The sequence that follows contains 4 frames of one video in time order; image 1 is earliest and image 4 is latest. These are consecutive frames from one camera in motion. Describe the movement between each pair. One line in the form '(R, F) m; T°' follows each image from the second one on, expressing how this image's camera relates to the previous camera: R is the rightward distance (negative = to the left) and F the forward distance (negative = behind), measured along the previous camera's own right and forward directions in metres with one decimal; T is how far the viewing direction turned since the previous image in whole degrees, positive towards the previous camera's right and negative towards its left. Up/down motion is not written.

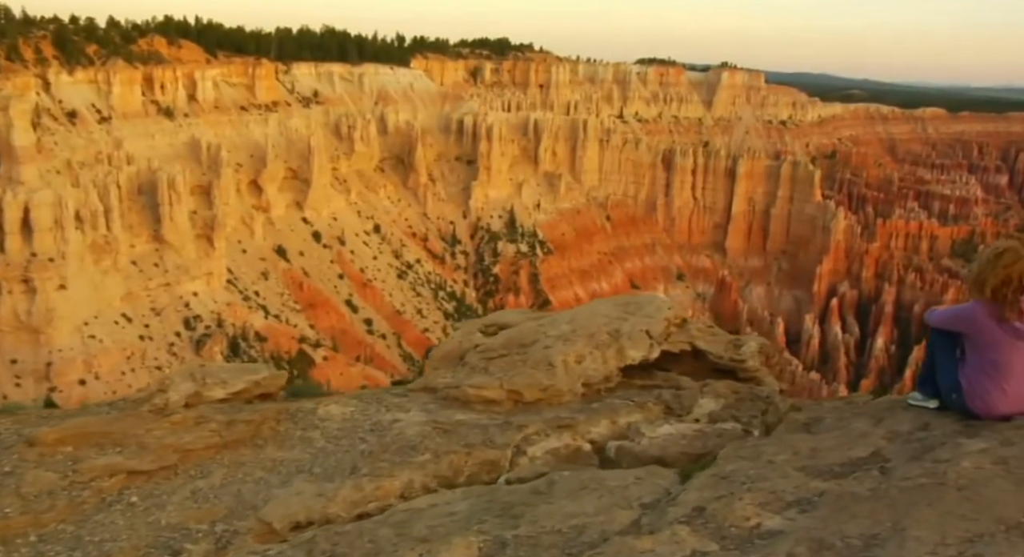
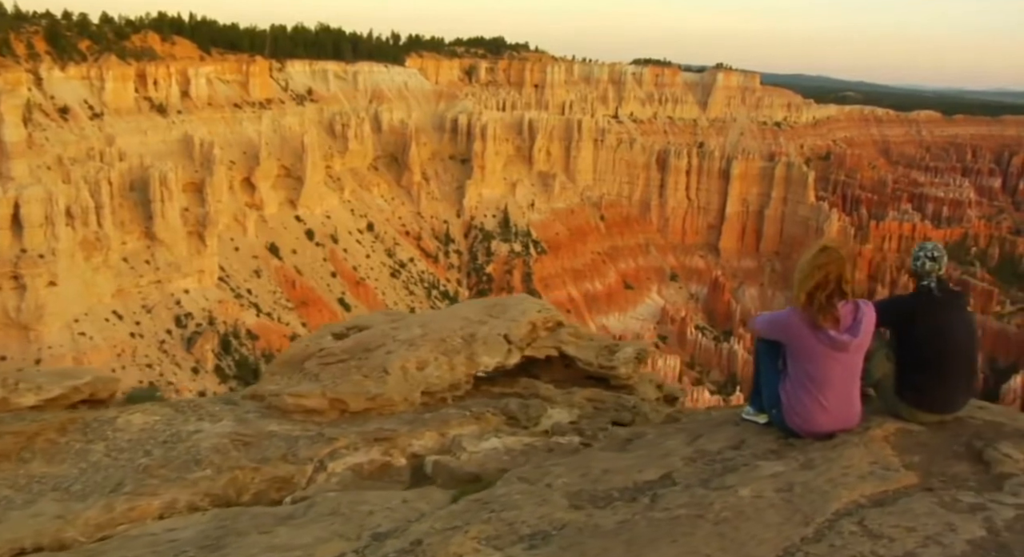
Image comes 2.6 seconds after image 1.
(+1.5, +0.5) m; 0°
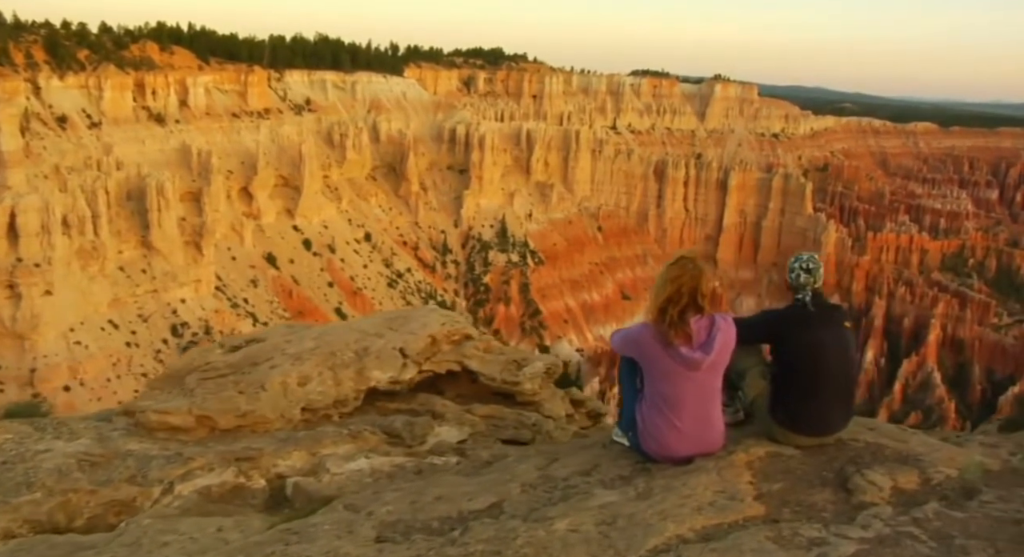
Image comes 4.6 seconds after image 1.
(+1.0, +0.3) m; 0°
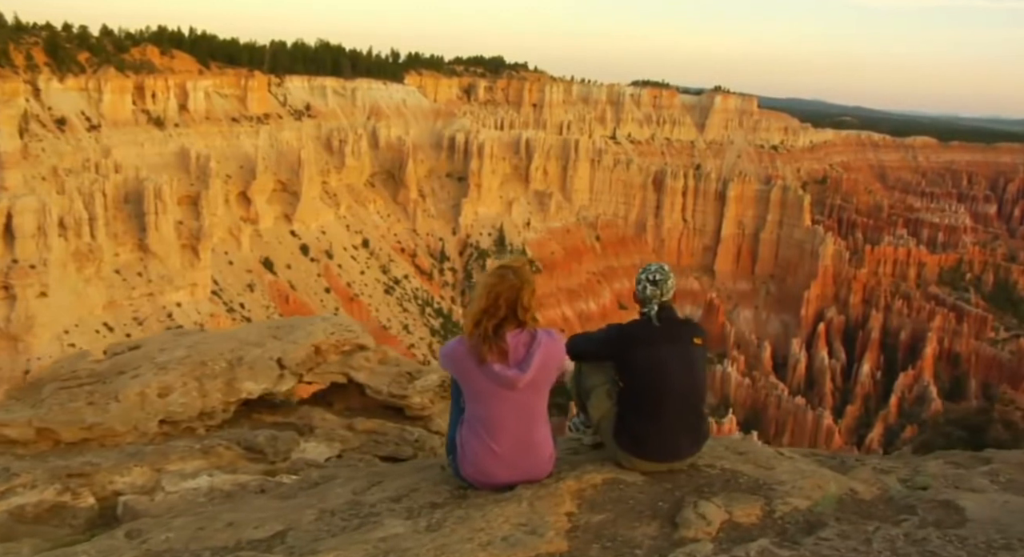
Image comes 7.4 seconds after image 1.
(+1.0, +0.4) m; 0°
